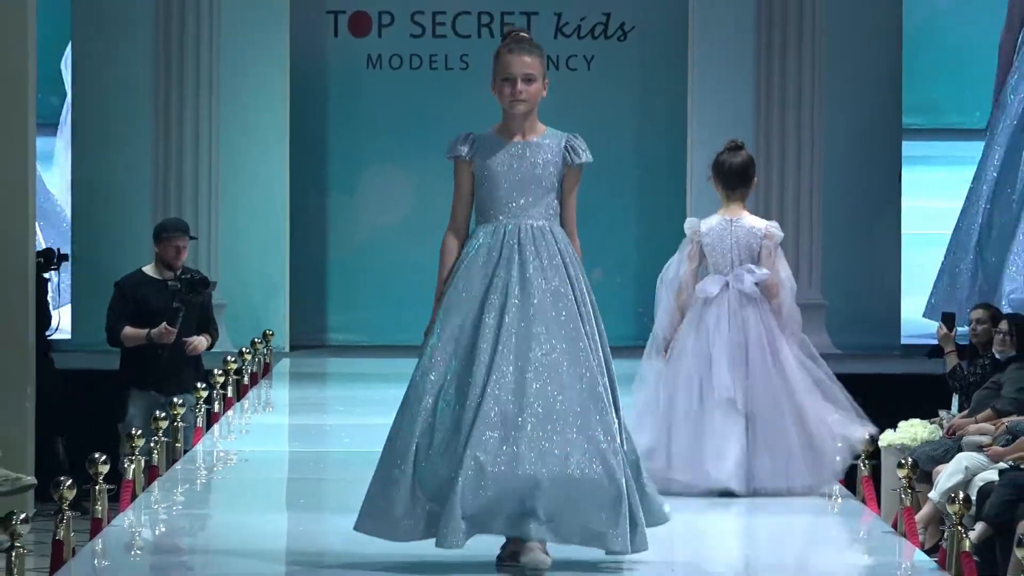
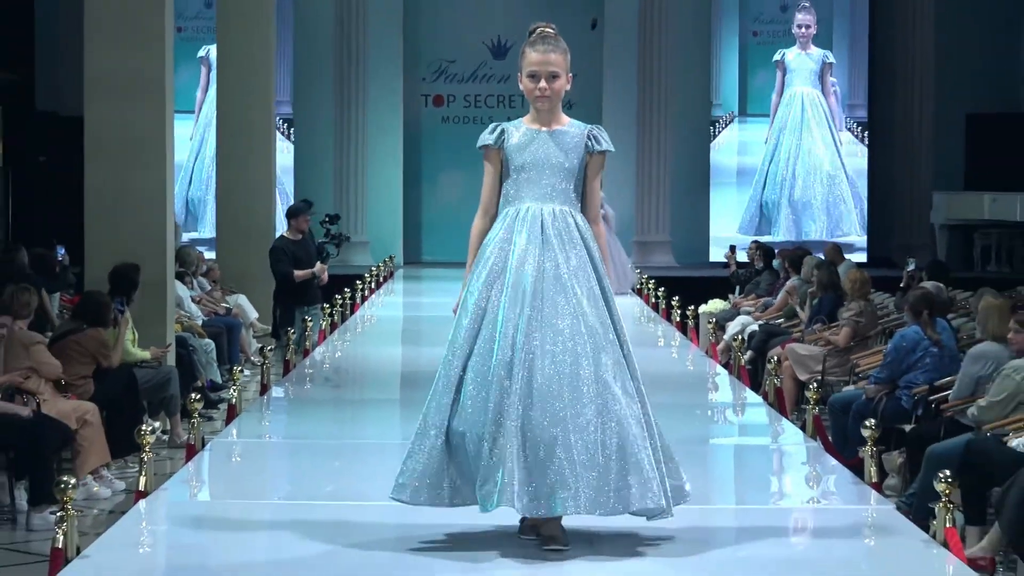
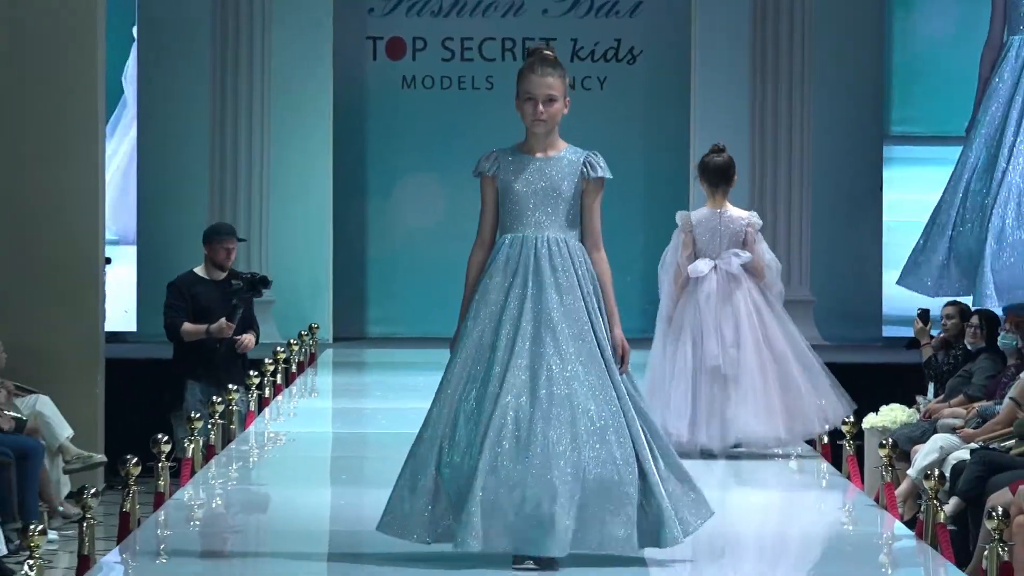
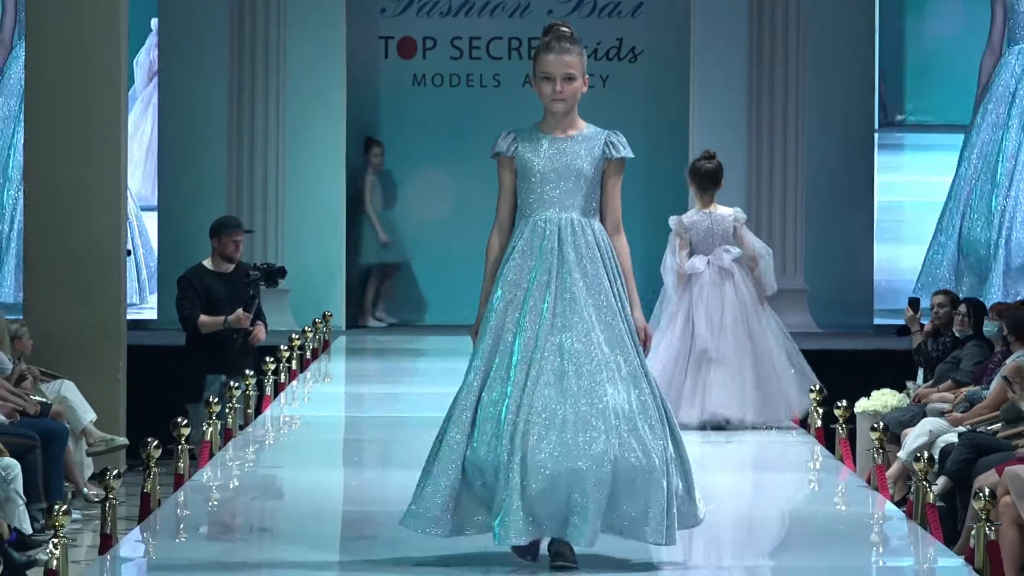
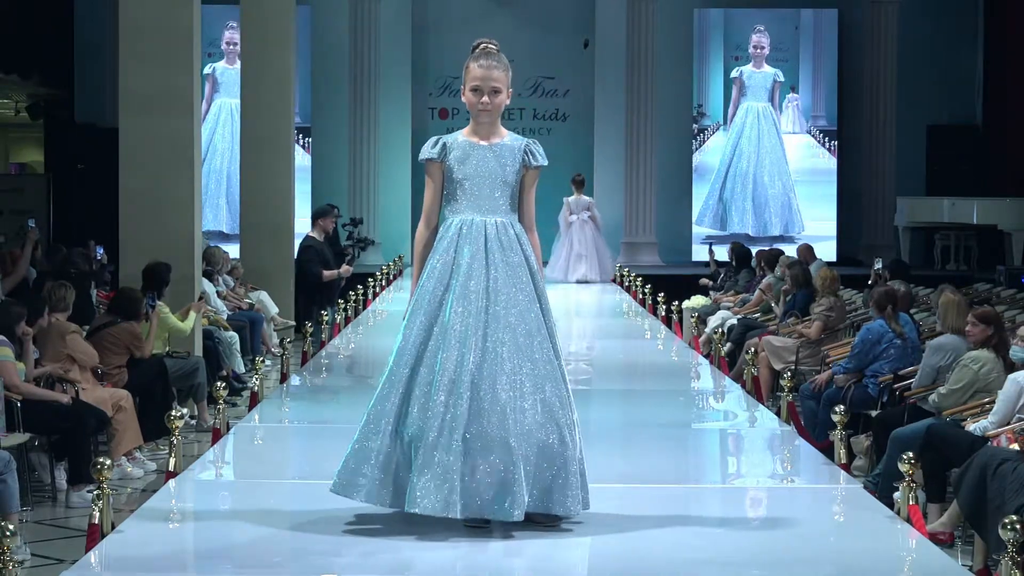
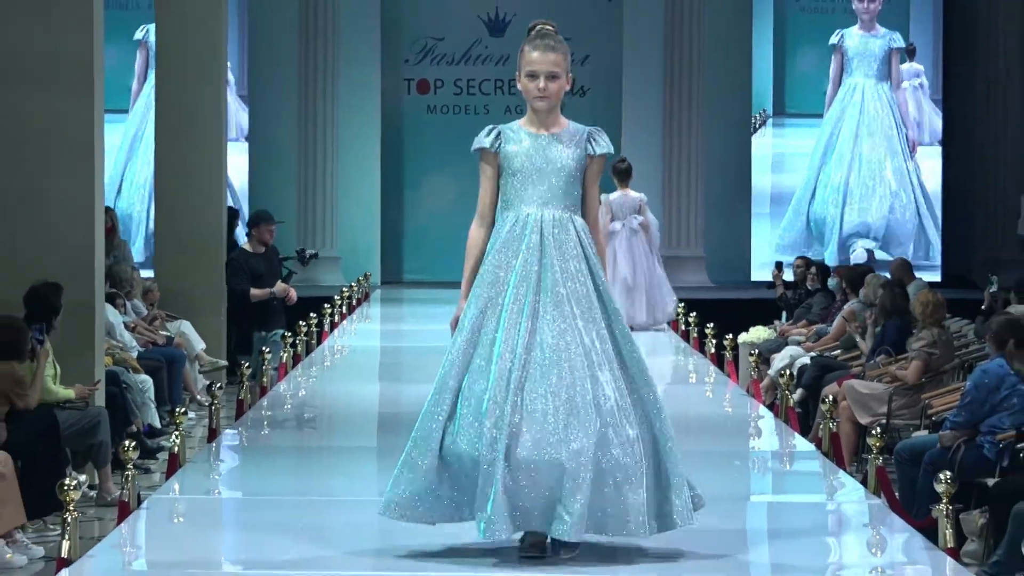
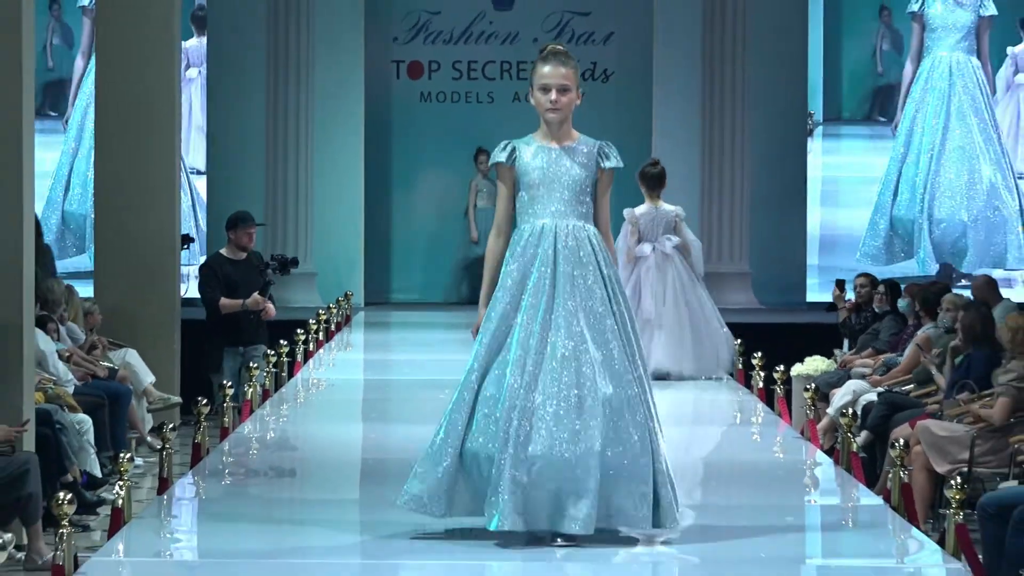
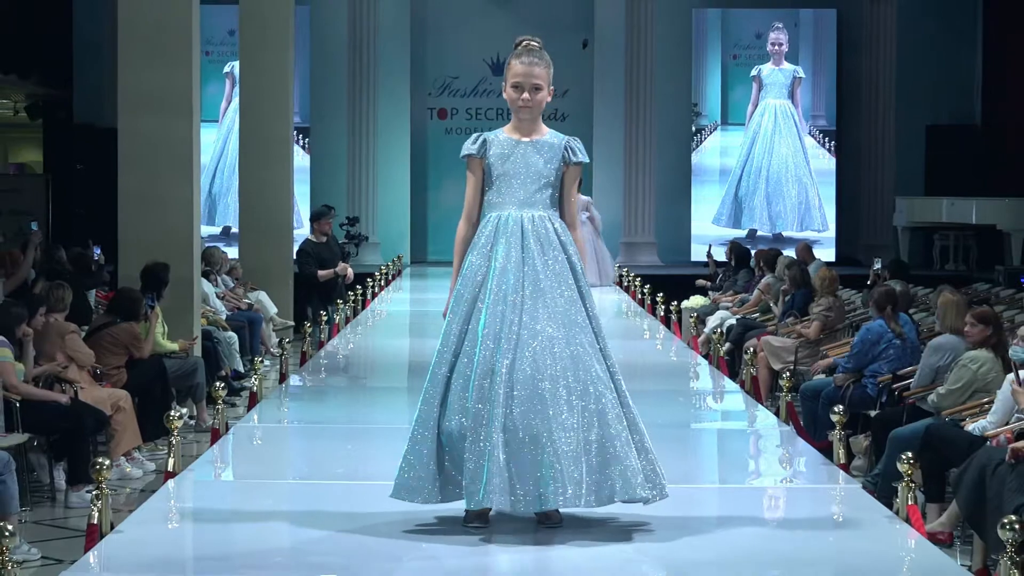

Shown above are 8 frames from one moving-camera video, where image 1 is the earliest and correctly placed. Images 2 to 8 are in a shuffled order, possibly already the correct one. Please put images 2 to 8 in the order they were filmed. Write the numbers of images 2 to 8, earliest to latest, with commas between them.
3, 4, 7, 6, 2, 8, 5
